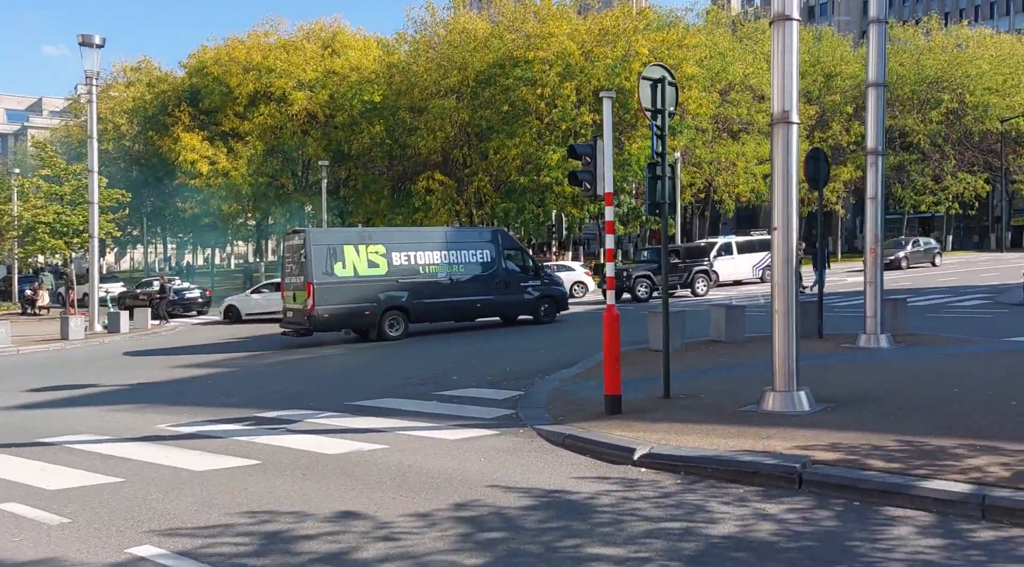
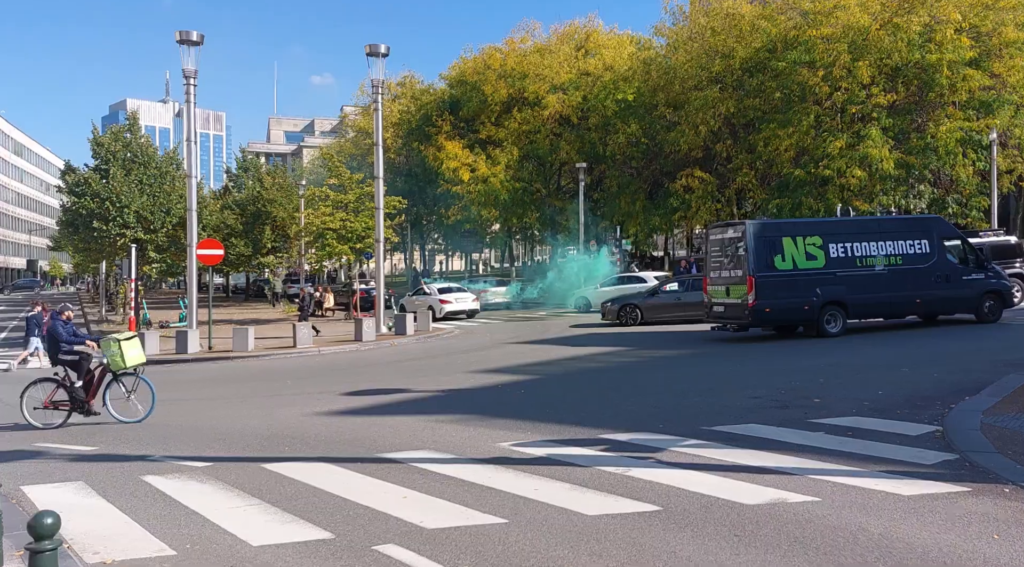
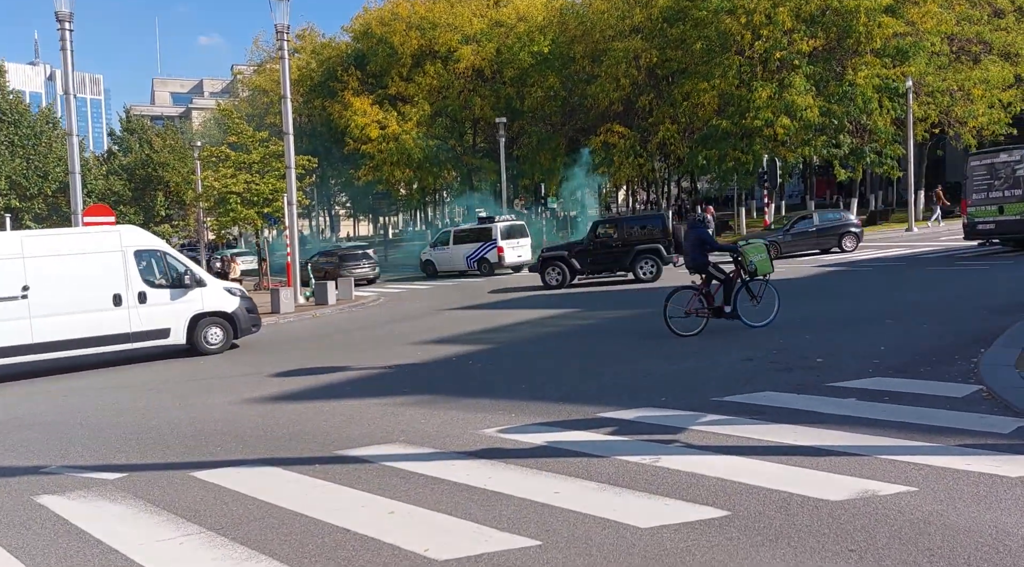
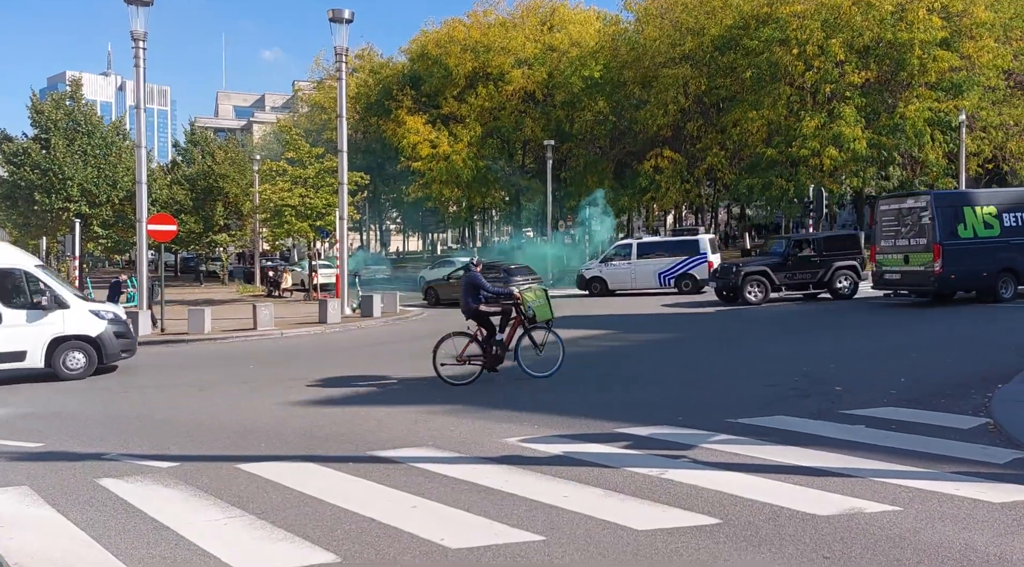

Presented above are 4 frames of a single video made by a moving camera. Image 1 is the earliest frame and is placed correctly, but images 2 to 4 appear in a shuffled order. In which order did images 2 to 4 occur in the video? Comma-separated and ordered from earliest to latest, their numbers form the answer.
2, 4, 3
